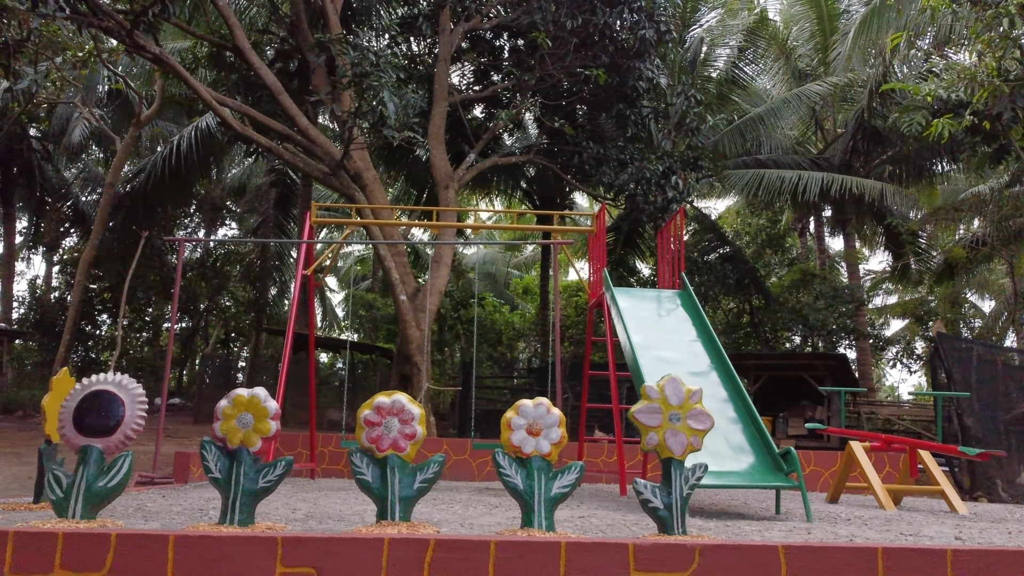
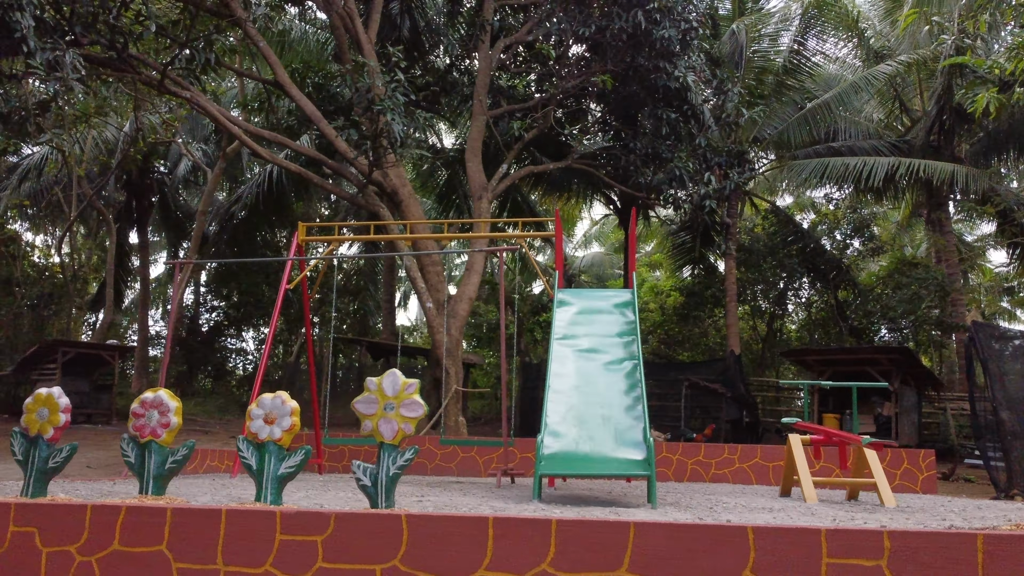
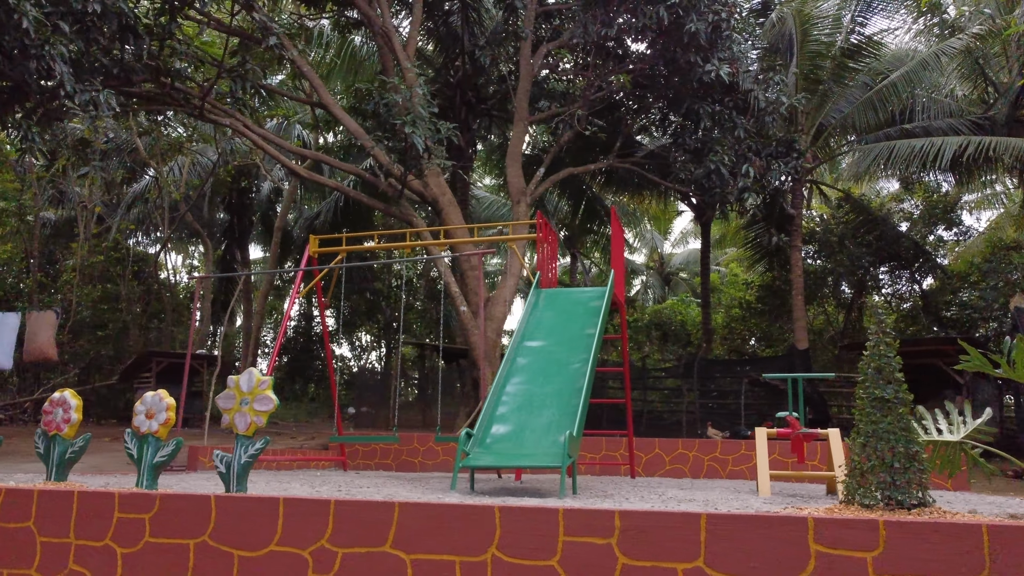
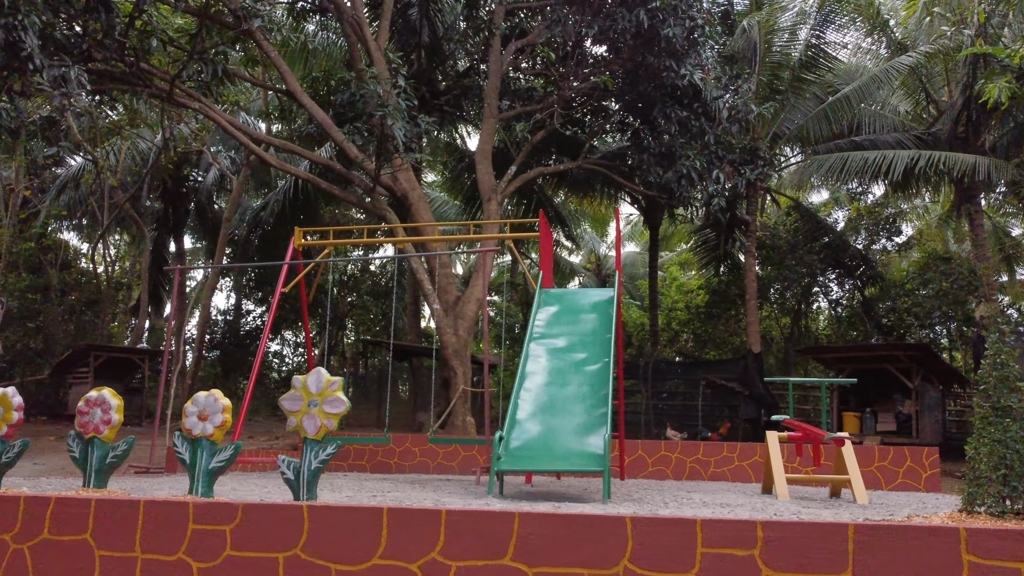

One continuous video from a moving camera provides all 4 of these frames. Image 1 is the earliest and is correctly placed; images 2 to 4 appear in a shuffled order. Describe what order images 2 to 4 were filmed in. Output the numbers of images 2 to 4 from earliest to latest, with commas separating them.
2, 4, 3
